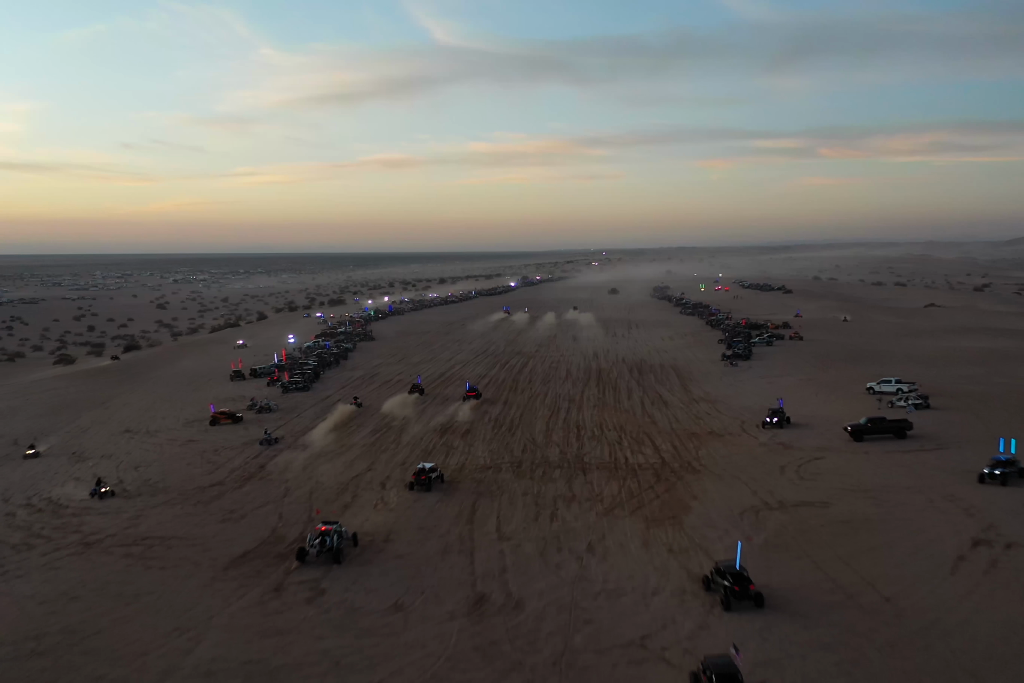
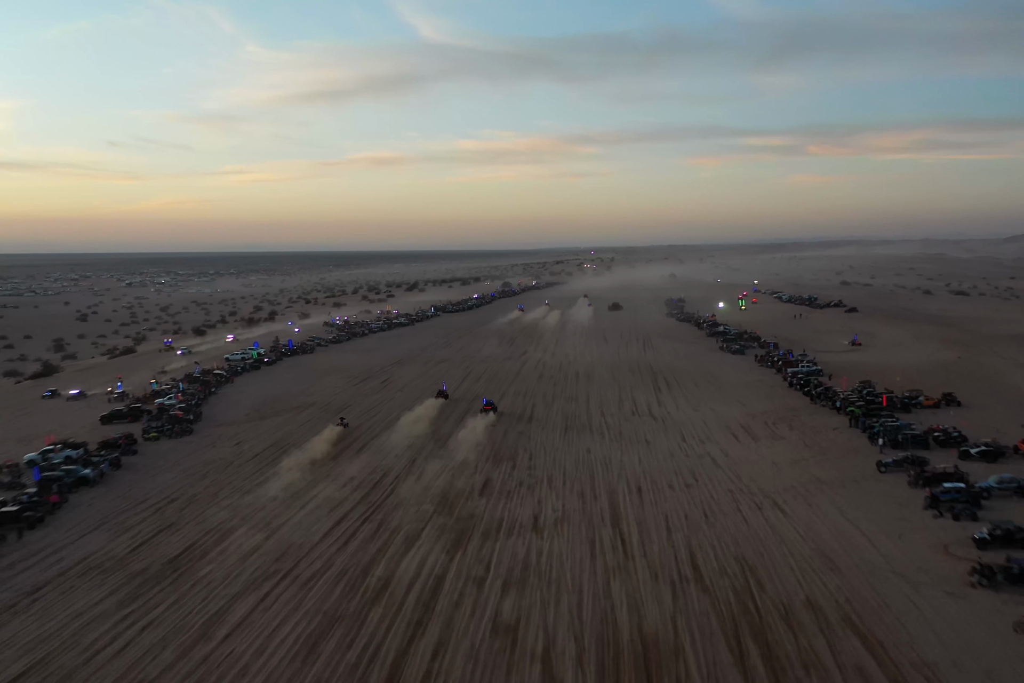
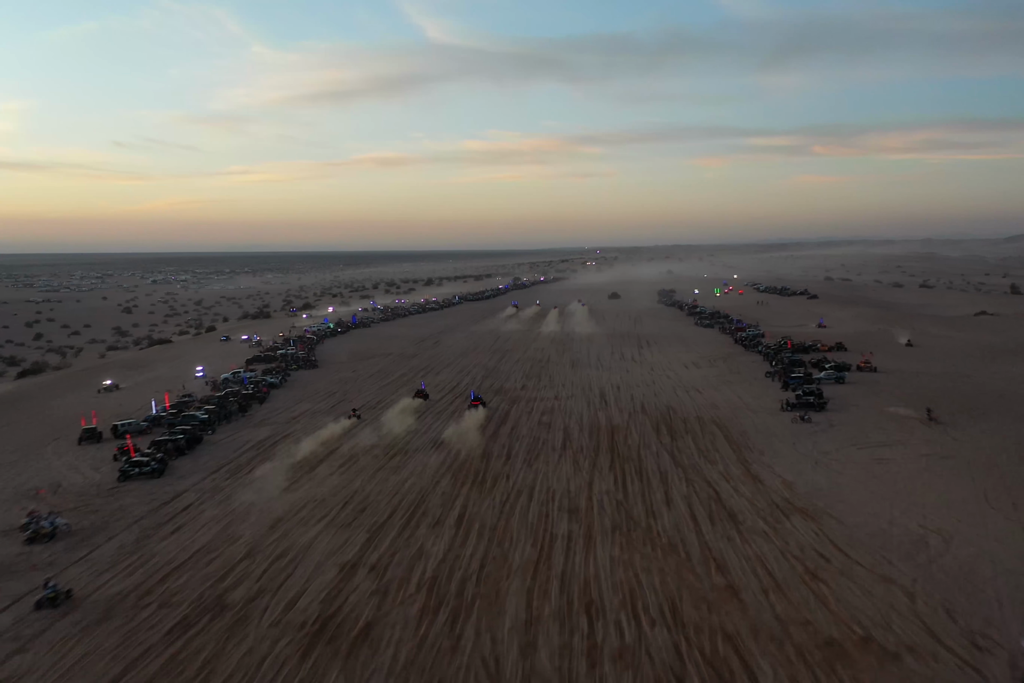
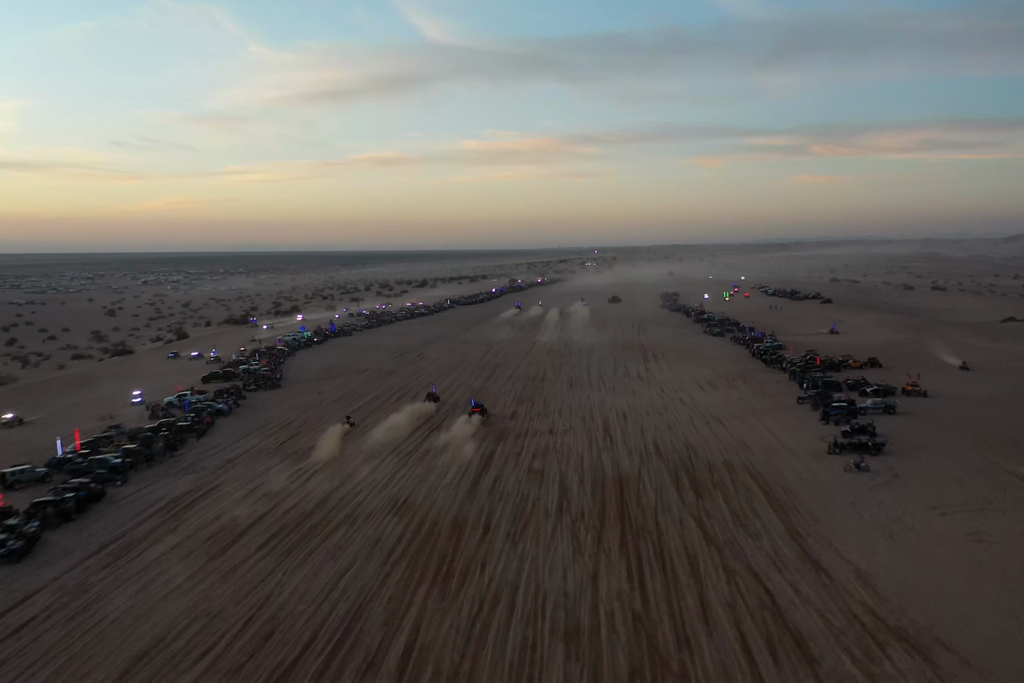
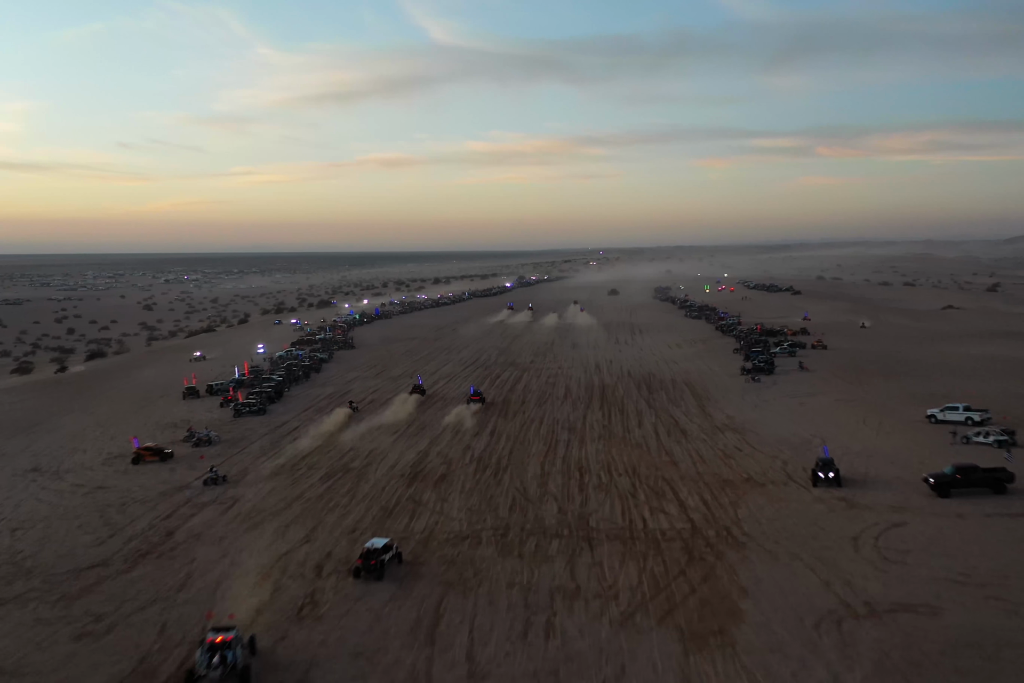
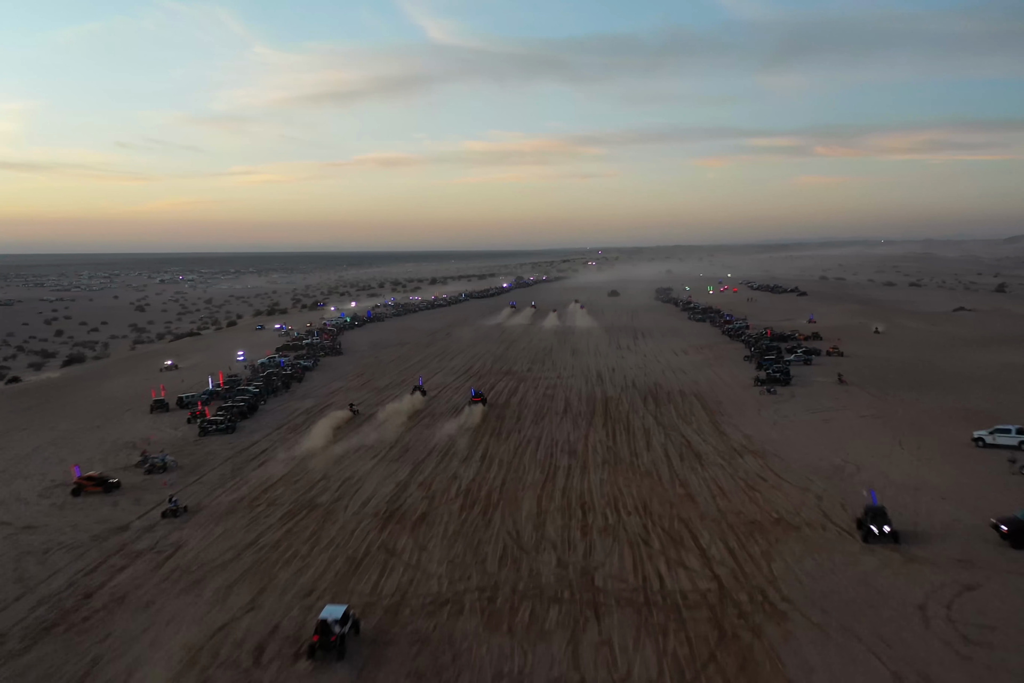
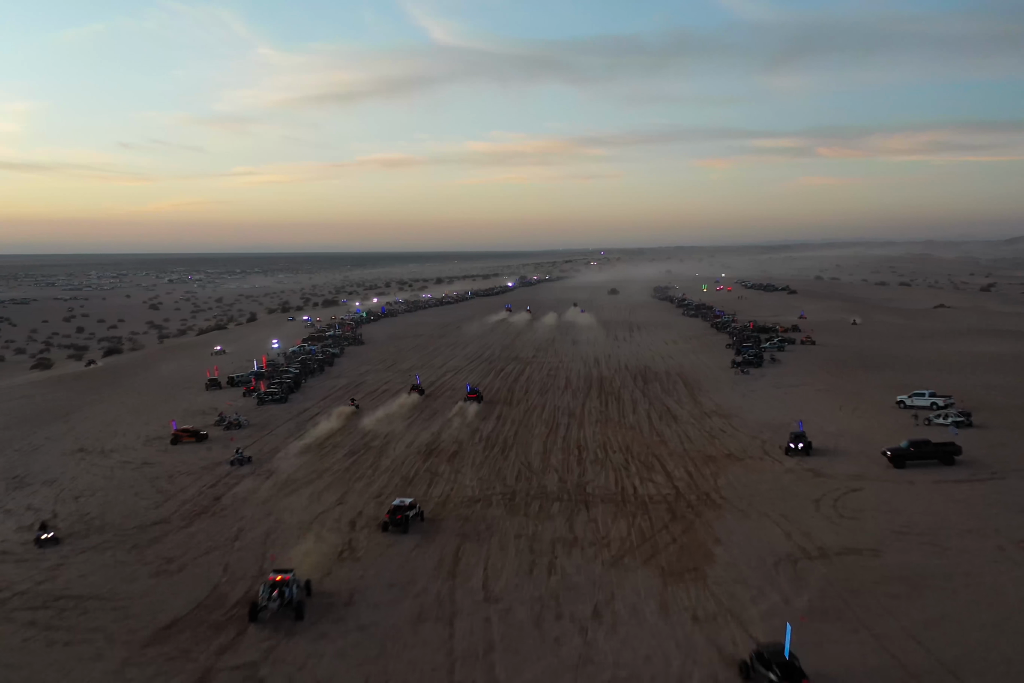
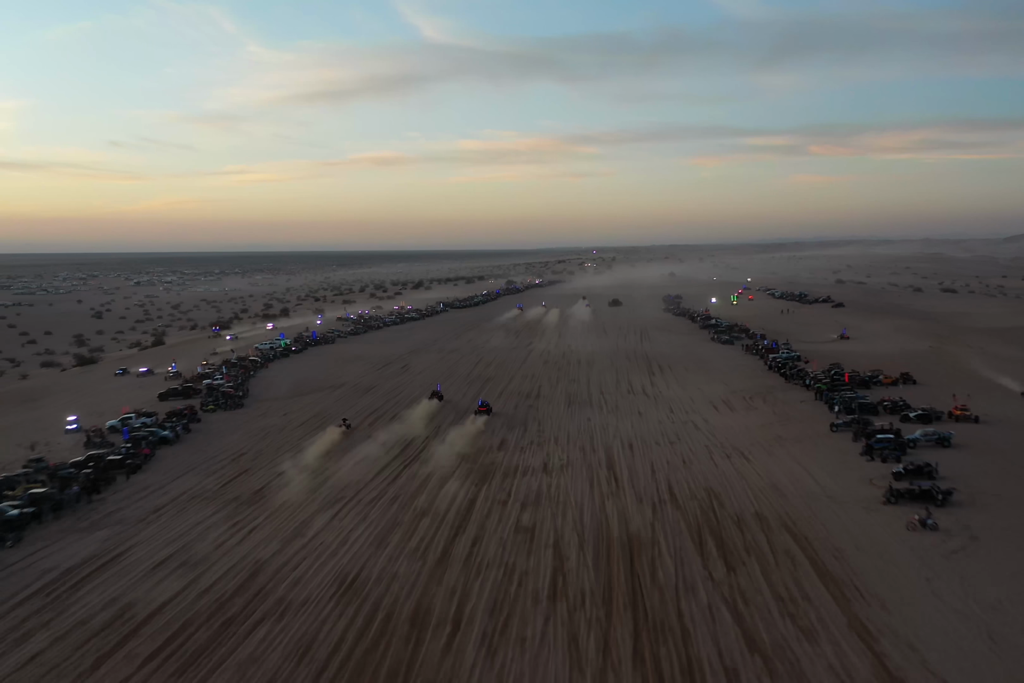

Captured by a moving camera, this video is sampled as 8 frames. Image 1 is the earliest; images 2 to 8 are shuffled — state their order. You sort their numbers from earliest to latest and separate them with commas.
7, 5, 6, 3, 4, 8, 2
